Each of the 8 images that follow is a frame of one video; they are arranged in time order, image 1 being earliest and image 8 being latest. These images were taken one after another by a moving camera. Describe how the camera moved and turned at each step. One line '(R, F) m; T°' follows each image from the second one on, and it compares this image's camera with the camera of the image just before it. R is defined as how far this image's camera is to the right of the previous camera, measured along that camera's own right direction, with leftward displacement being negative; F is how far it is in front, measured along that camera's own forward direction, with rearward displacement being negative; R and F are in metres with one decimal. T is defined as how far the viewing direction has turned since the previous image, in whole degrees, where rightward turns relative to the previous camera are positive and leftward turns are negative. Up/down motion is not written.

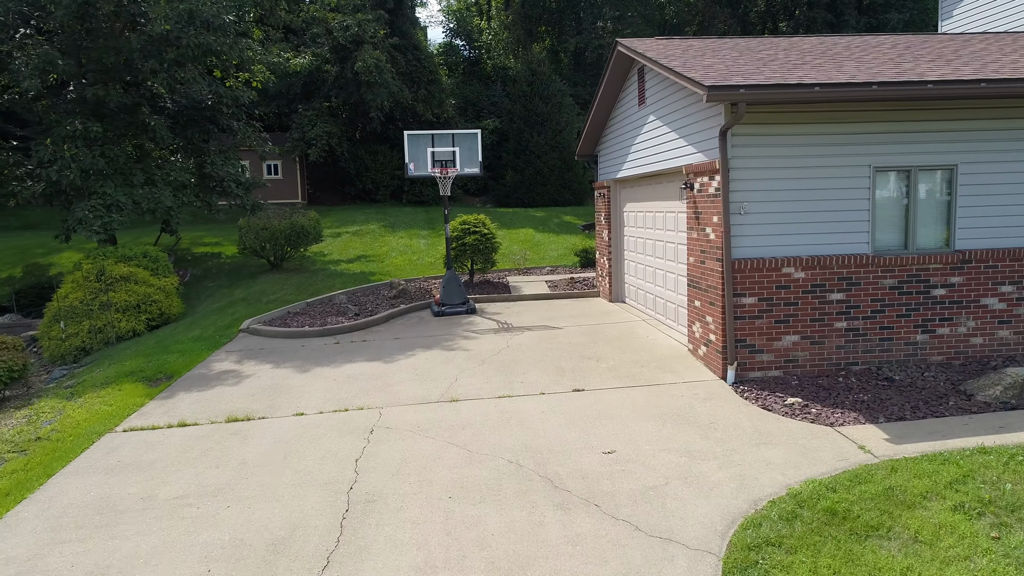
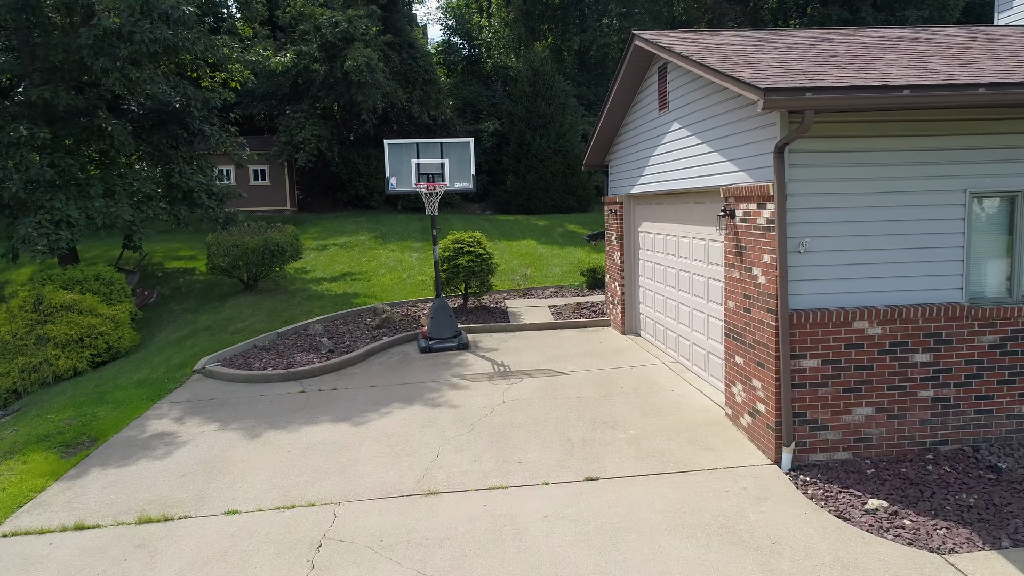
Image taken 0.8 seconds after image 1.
(+0.1, +1.4) m; 0°
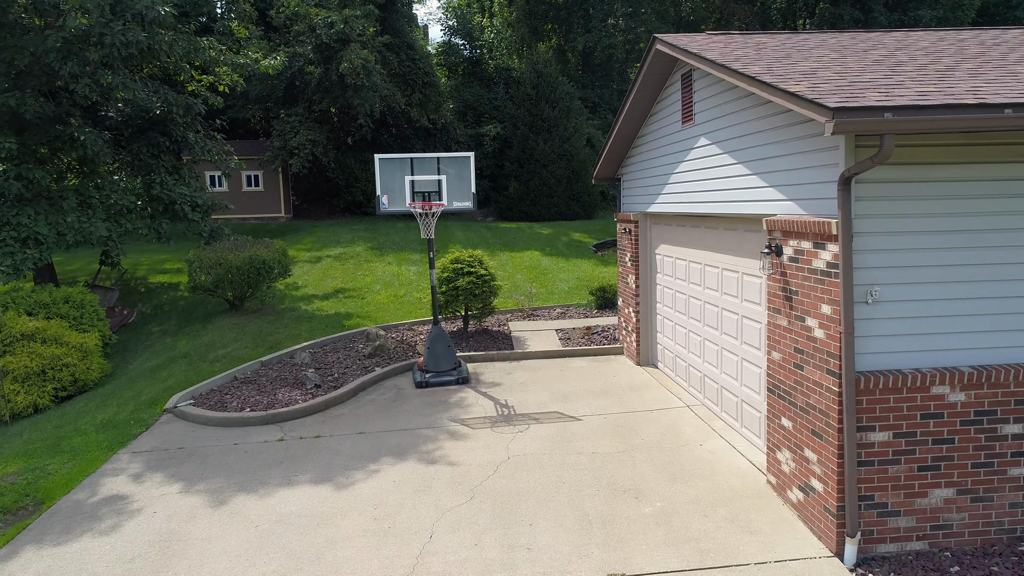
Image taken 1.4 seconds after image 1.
(0.0, +0.9) m; 0°
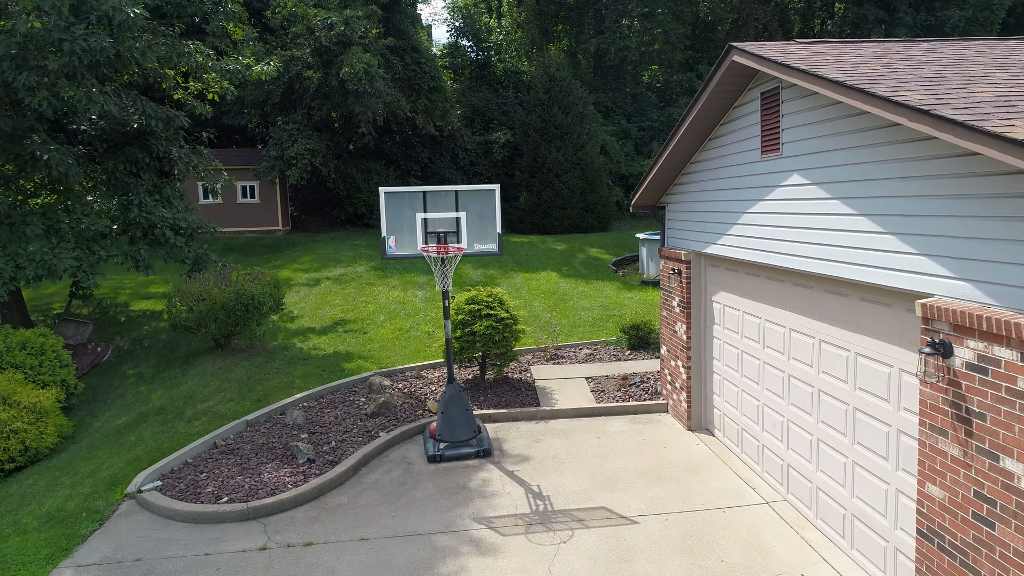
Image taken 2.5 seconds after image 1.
(-0.3, +1.4) m; 0°
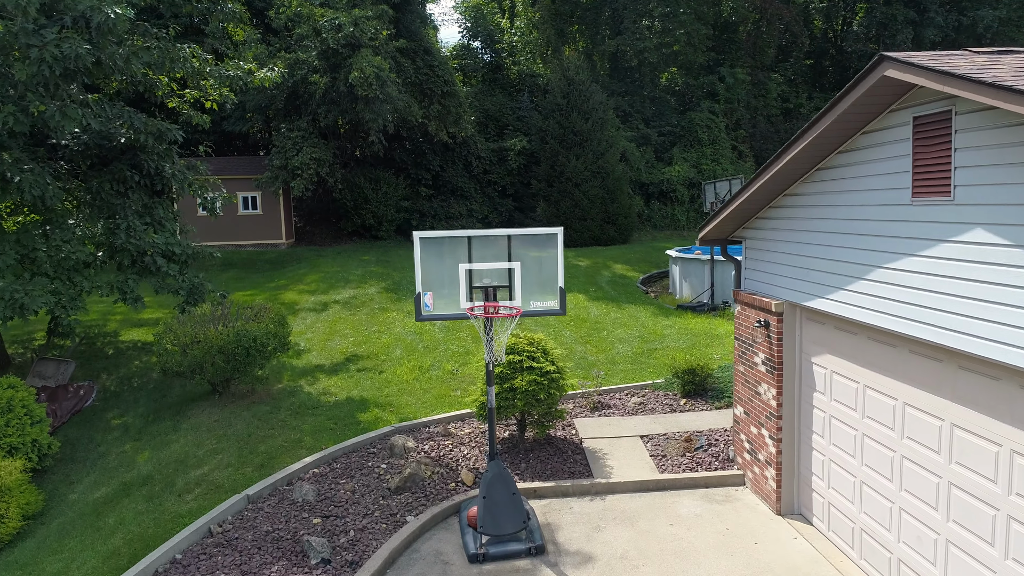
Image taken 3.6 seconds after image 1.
(-0.5, +1.3) m; 0°
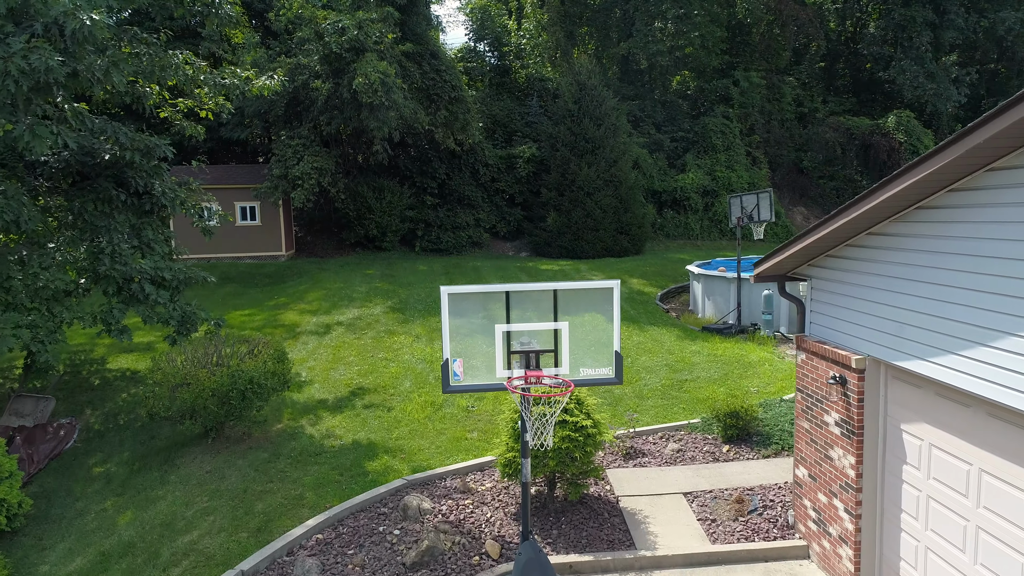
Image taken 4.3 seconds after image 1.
(-0.3, +0.9) m; 0°
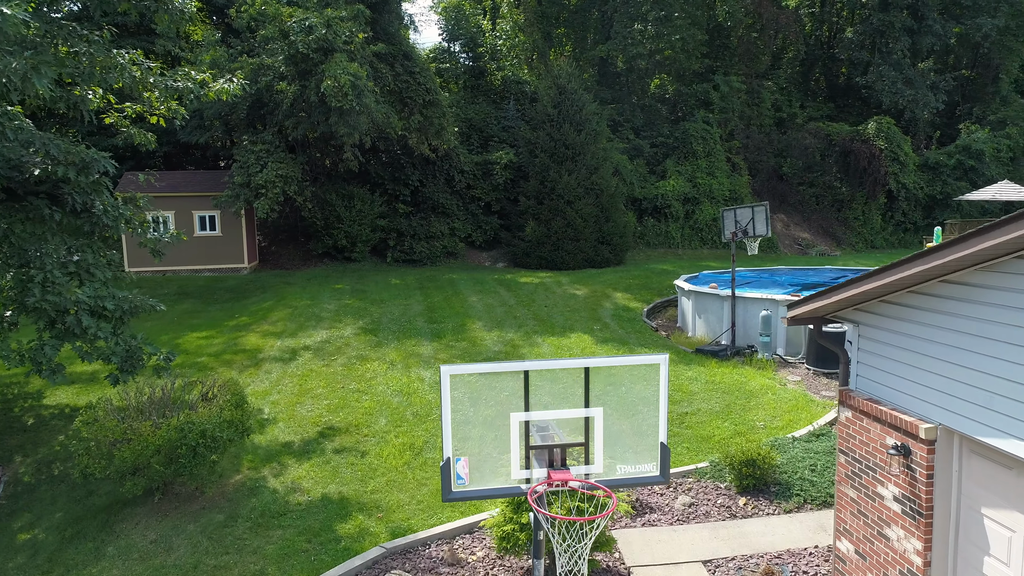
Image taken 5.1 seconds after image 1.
(-0.2, +0.9) m; +2°
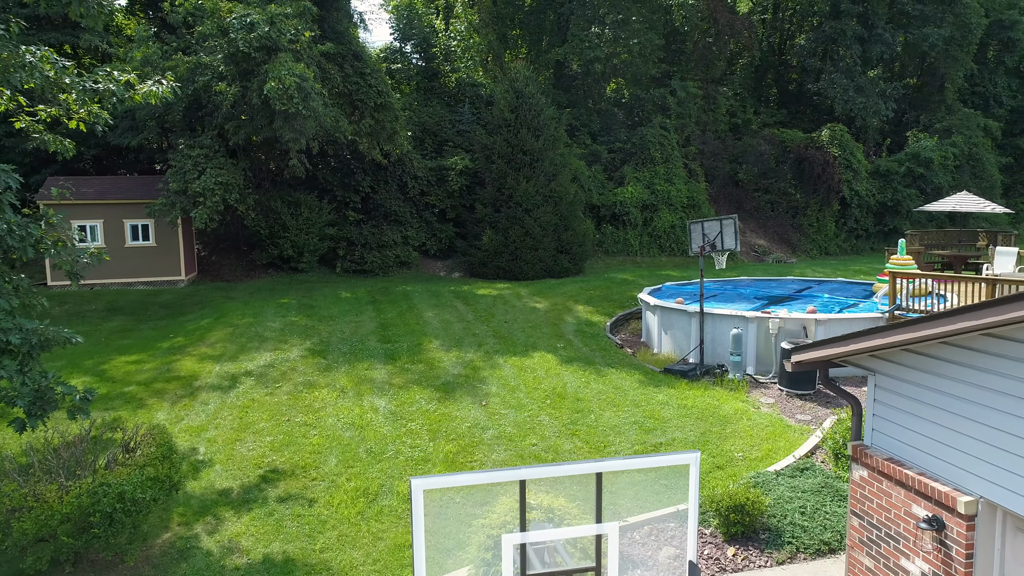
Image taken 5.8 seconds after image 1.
(-0.1, +0.8) m; +4°
